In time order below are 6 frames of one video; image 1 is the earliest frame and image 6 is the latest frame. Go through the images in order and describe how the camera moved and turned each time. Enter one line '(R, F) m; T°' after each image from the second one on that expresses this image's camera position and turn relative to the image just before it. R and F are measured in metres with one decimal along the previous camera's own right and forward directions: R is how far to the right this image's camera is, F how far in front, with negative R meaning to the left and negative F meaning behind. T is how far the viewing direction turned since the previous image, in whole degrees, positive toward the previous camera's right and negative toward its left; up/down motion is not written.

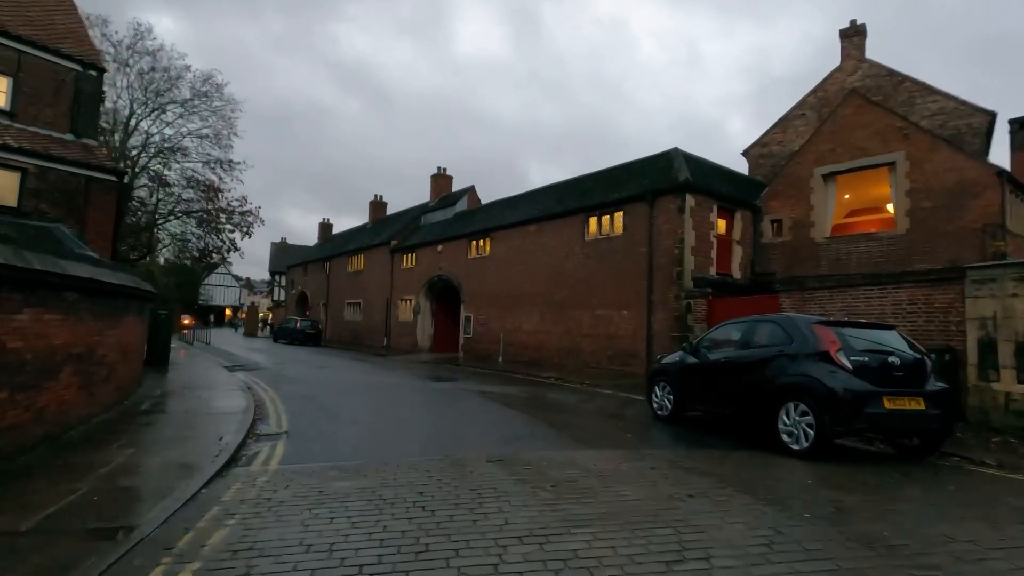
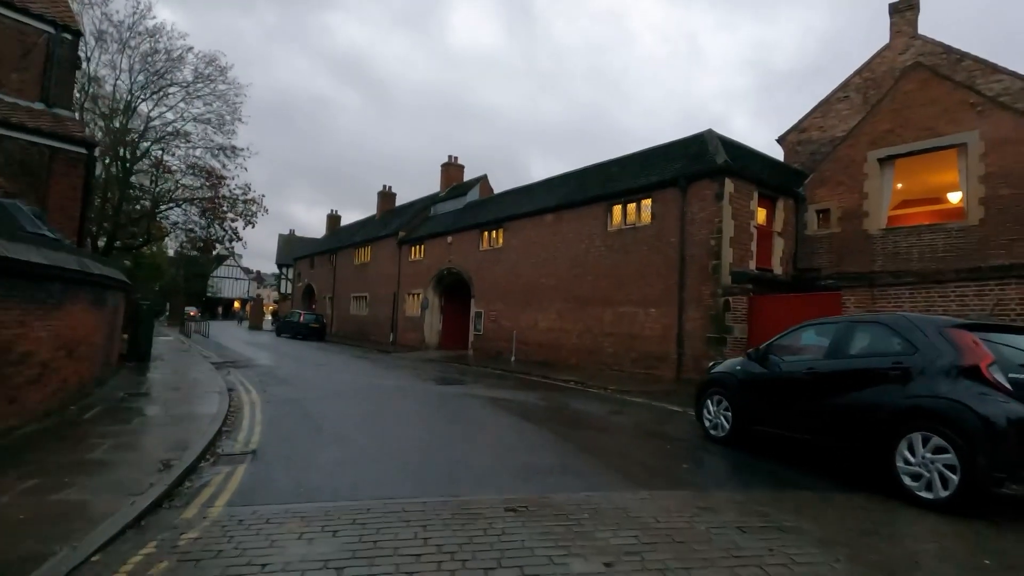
(-0.2, +1.8) m; -1°
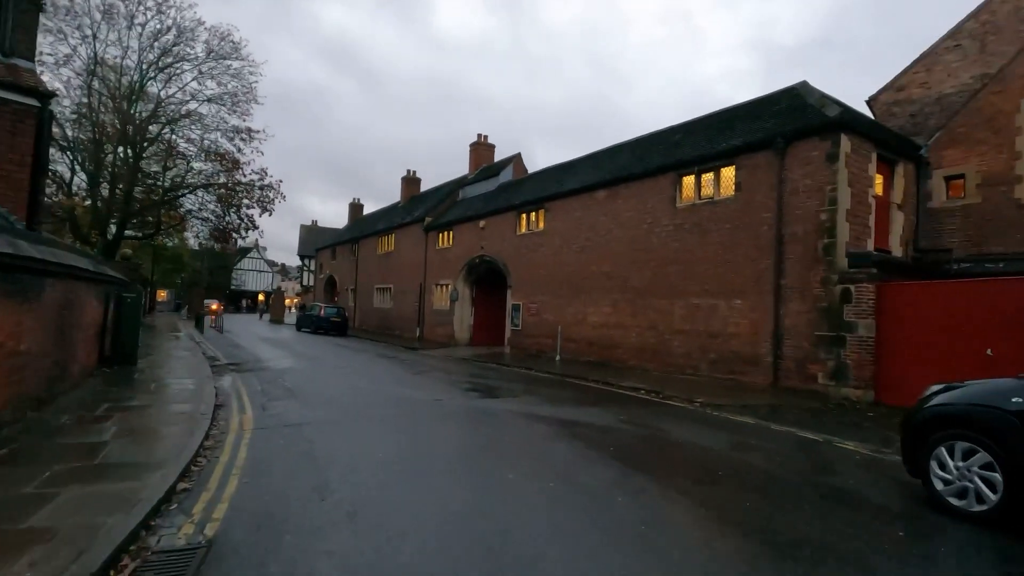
(-0.9, +3.0) m; -2°
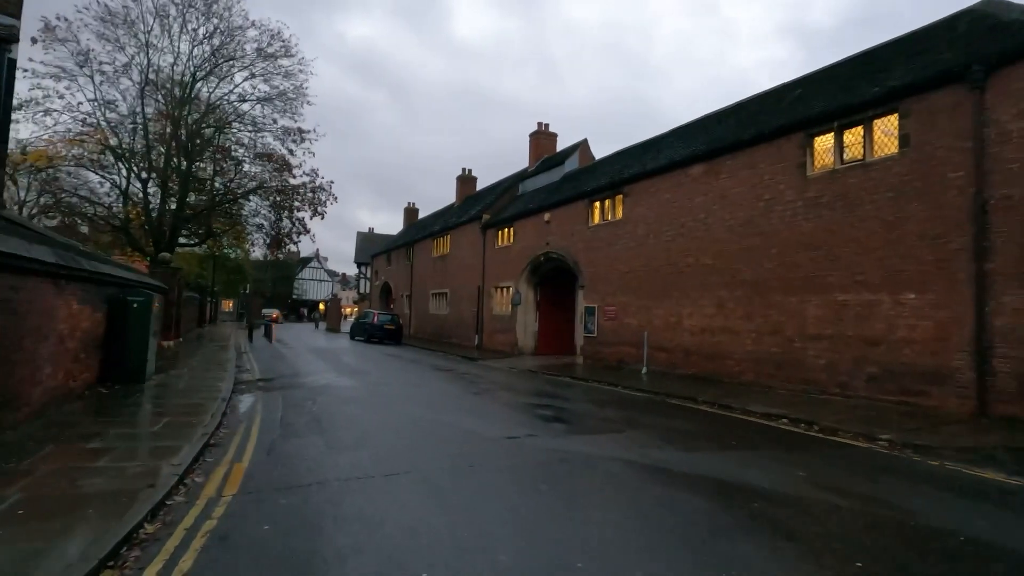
(-0.7, +3.1) m; -6°
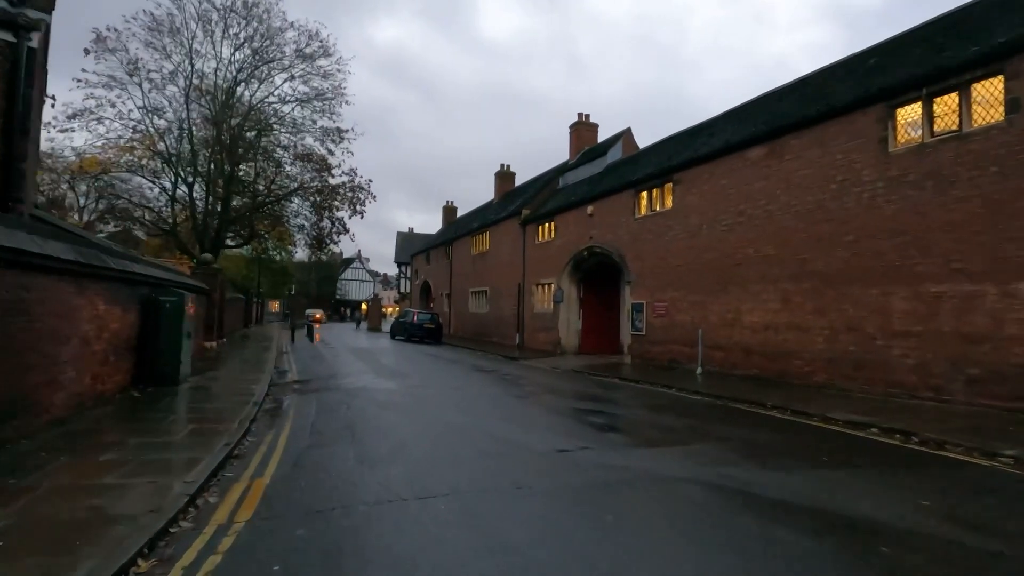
(-0.1, +0.9) m; -4°
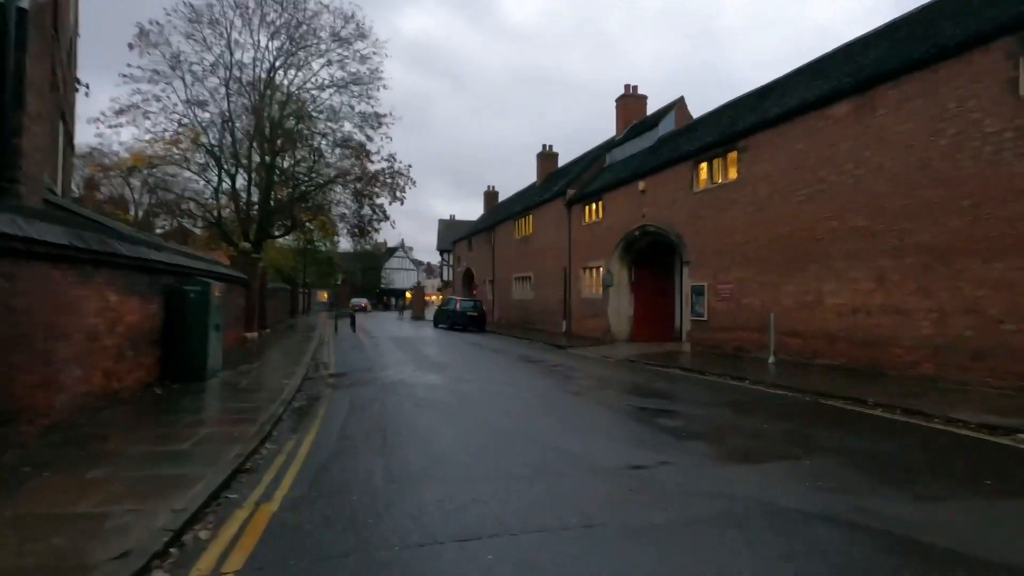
(-0.2, +1.3) m; -5°
